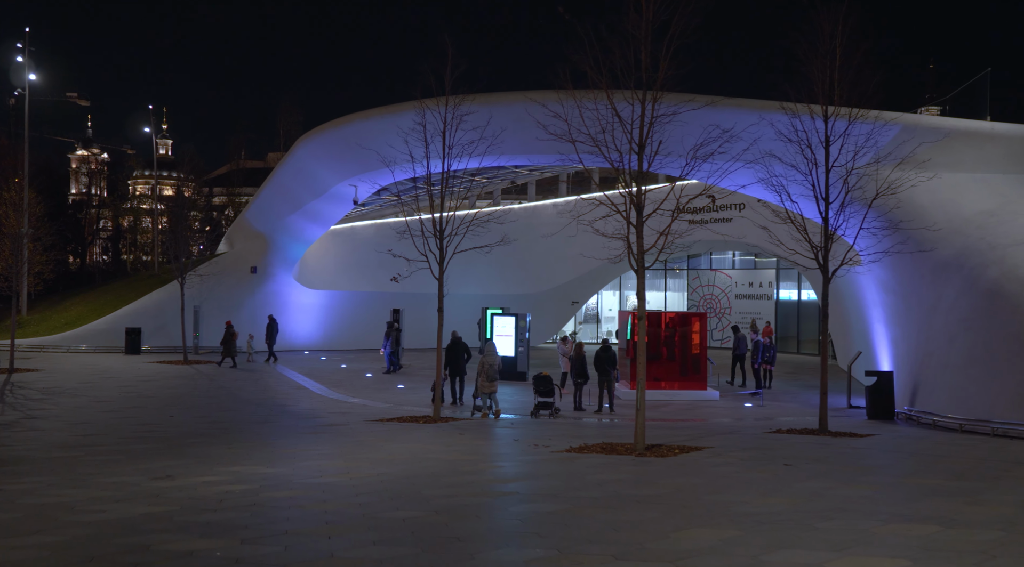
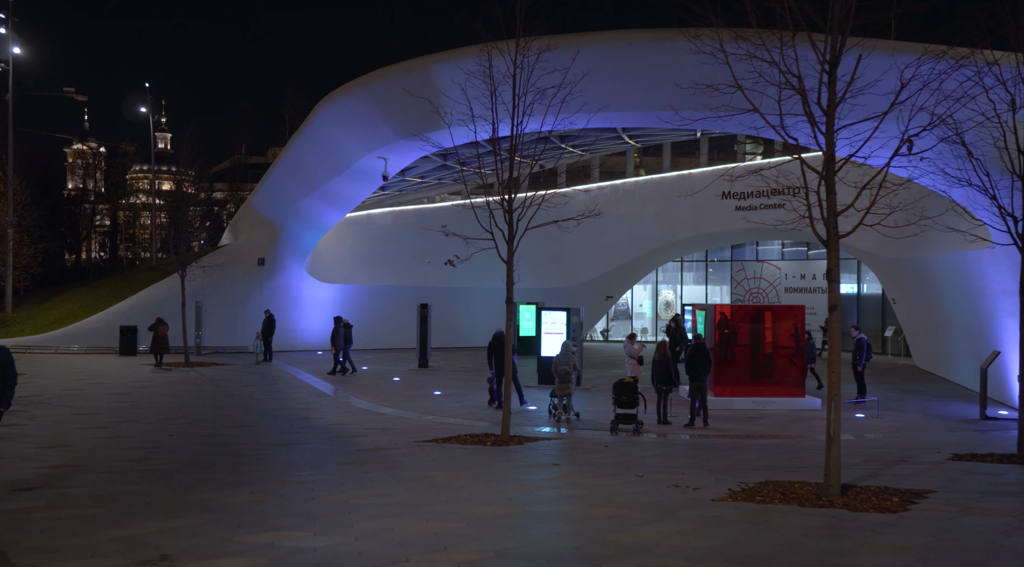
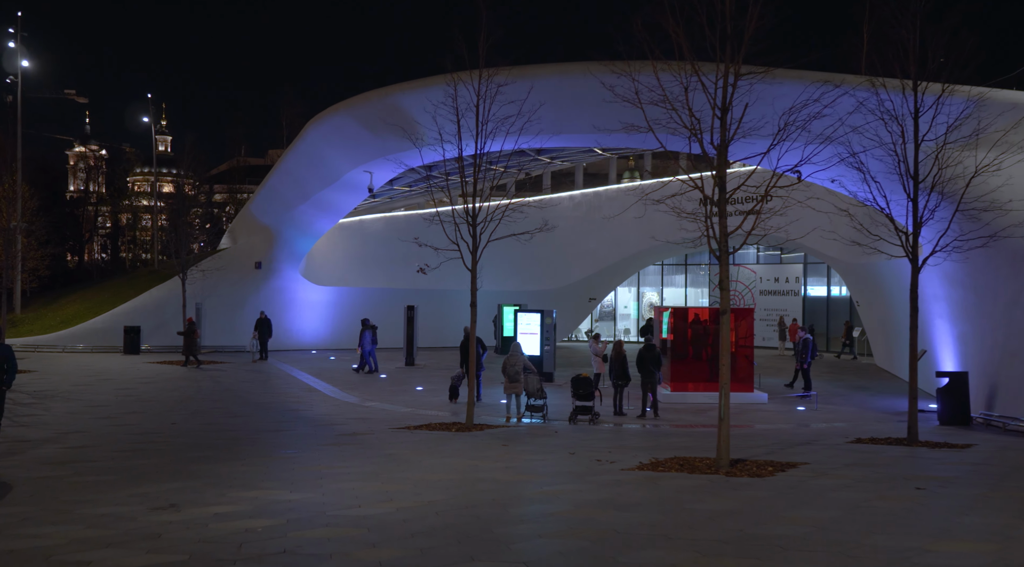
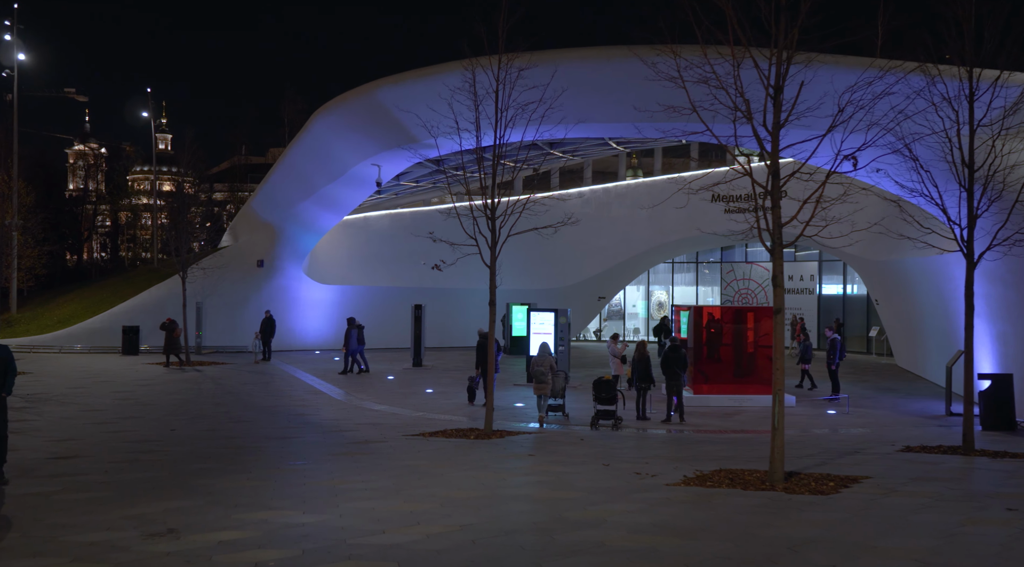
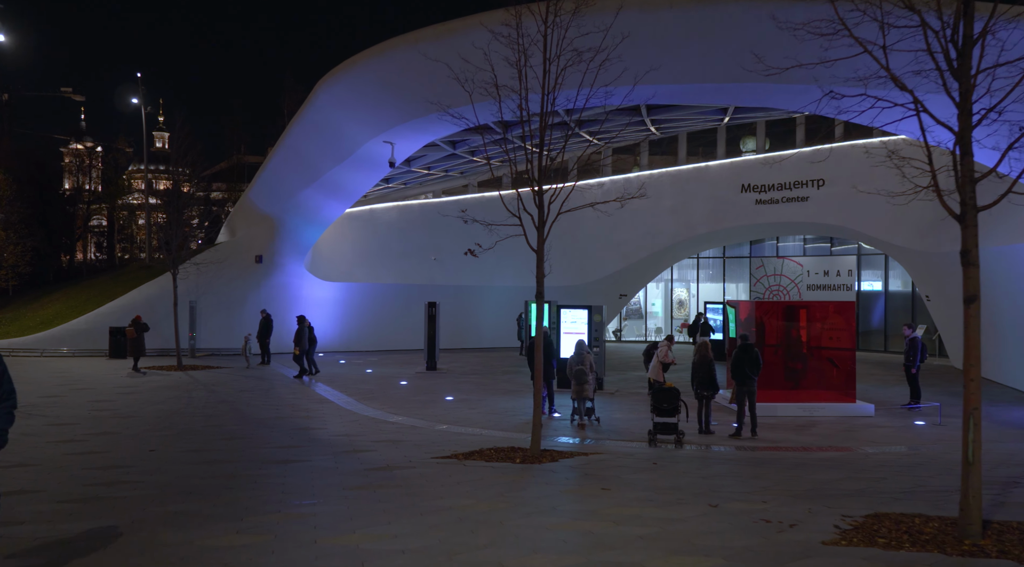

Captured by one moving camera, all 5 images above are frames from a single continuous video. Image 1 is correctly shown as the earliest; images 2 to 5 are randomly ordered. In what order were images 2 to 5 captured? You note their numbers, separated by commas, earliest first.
3, 4, 2, 5
